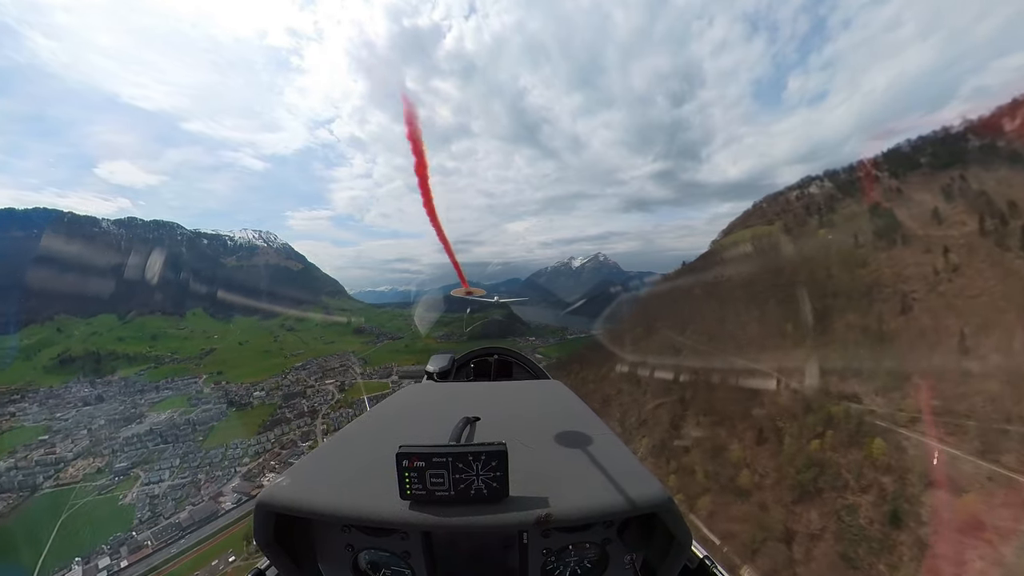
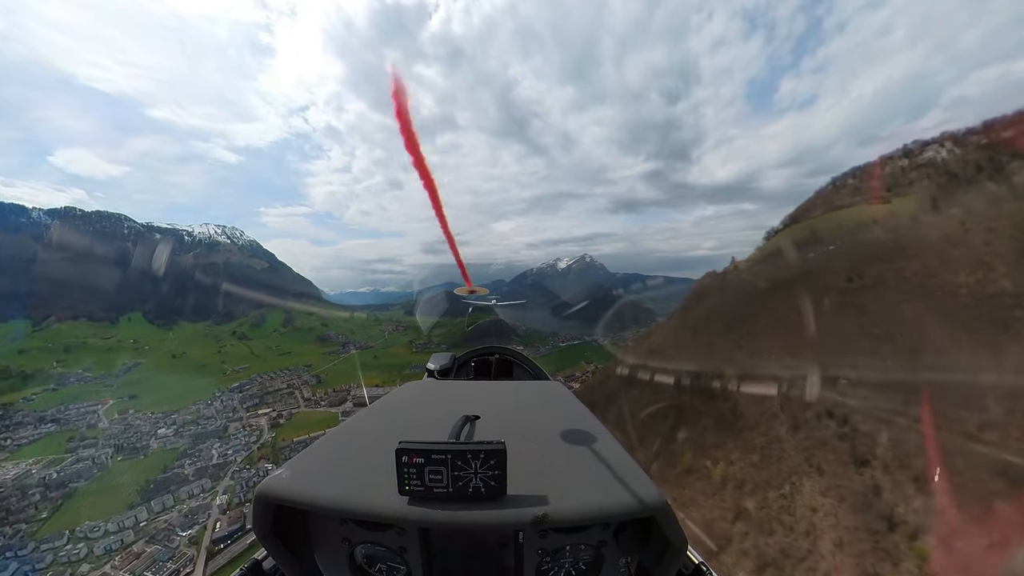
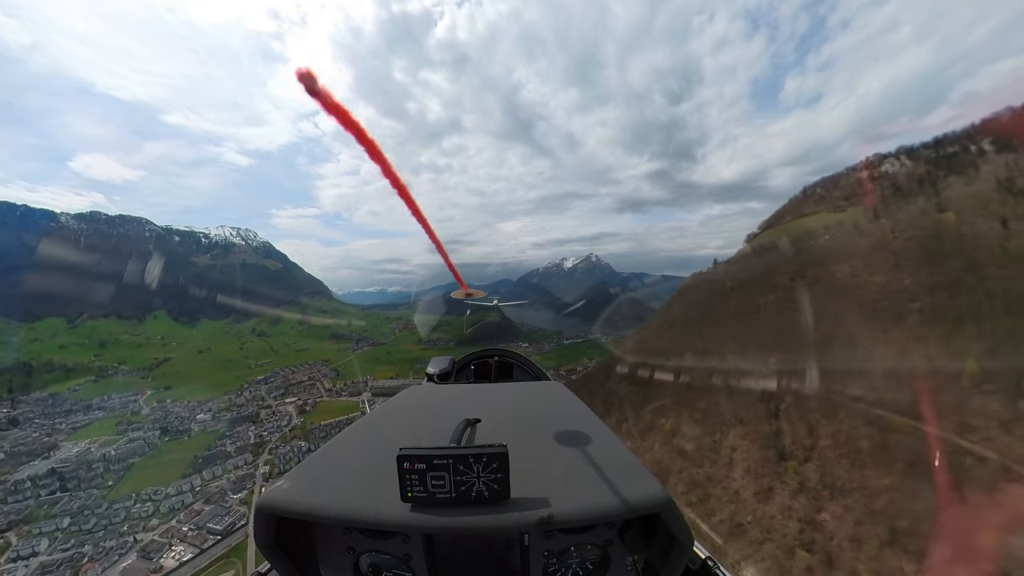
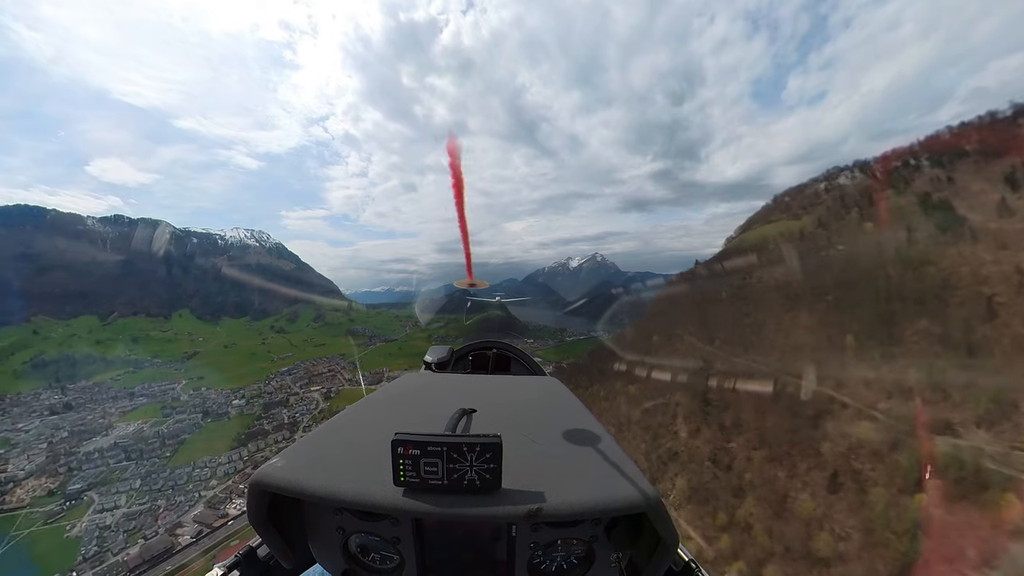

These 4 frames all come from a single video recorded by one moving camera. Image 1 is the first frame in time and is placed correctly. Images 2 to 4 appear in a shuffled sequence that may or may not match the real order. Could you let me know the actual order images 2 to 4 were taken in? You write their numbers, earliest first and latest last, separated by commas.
4, 3, 2
